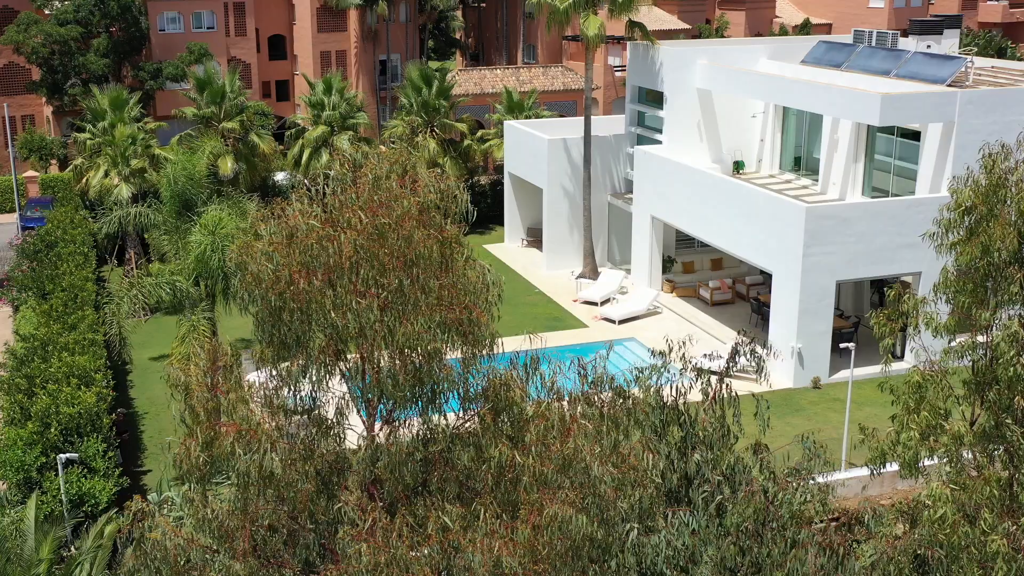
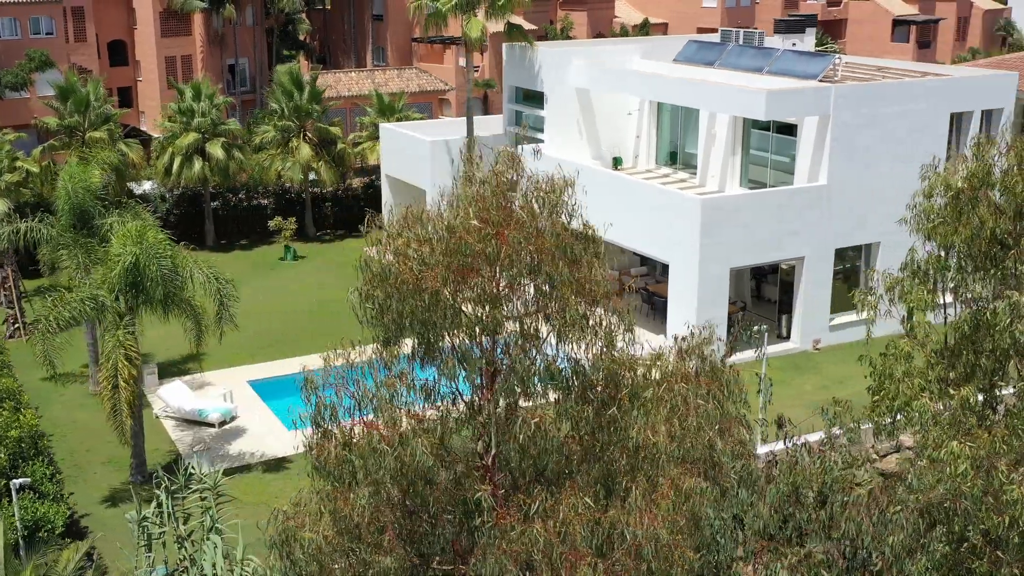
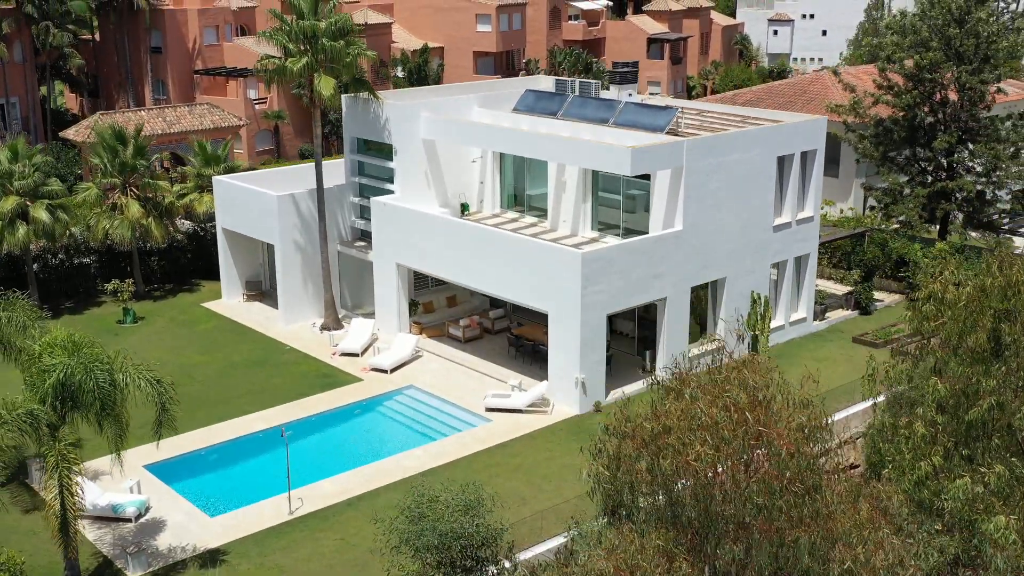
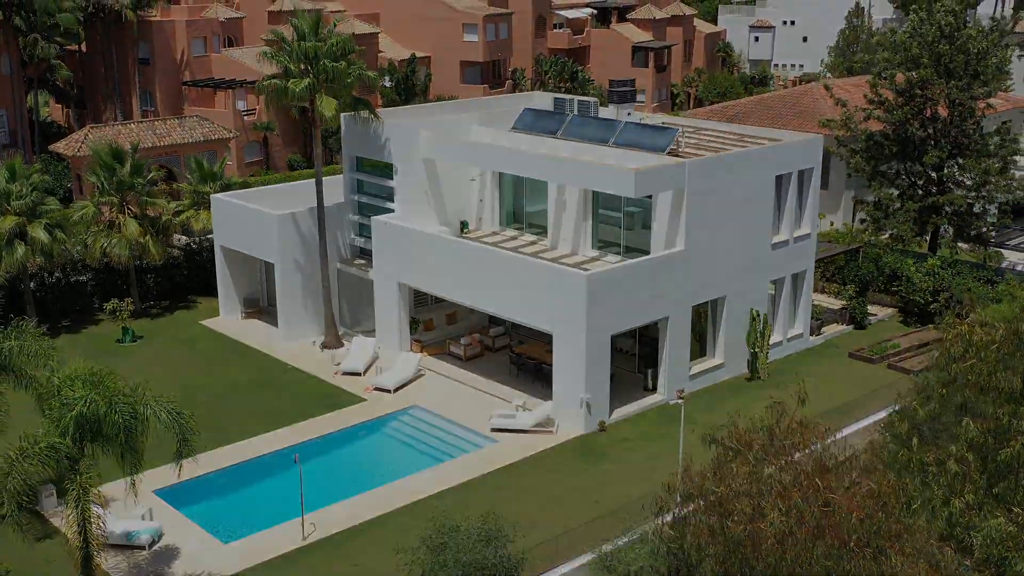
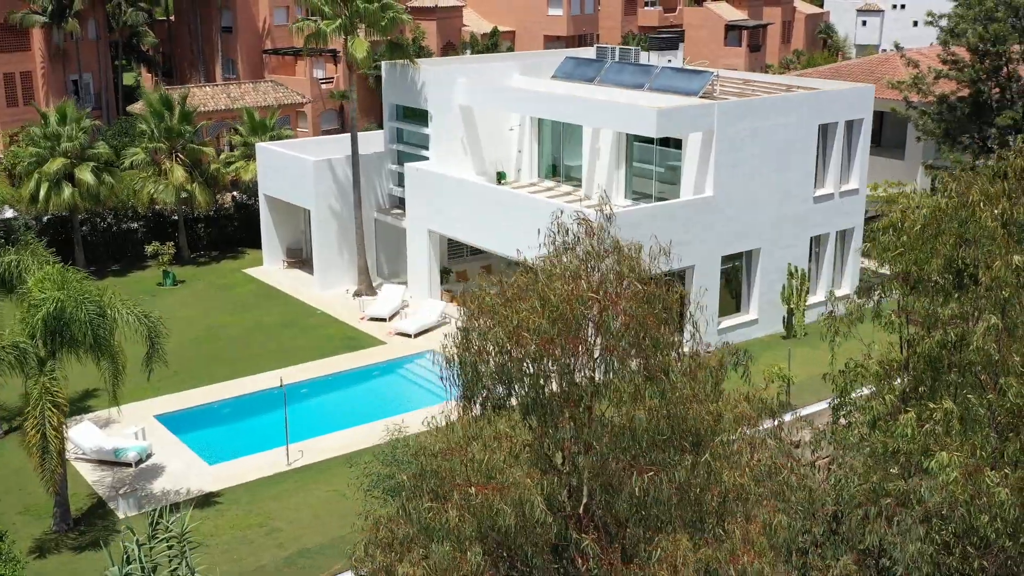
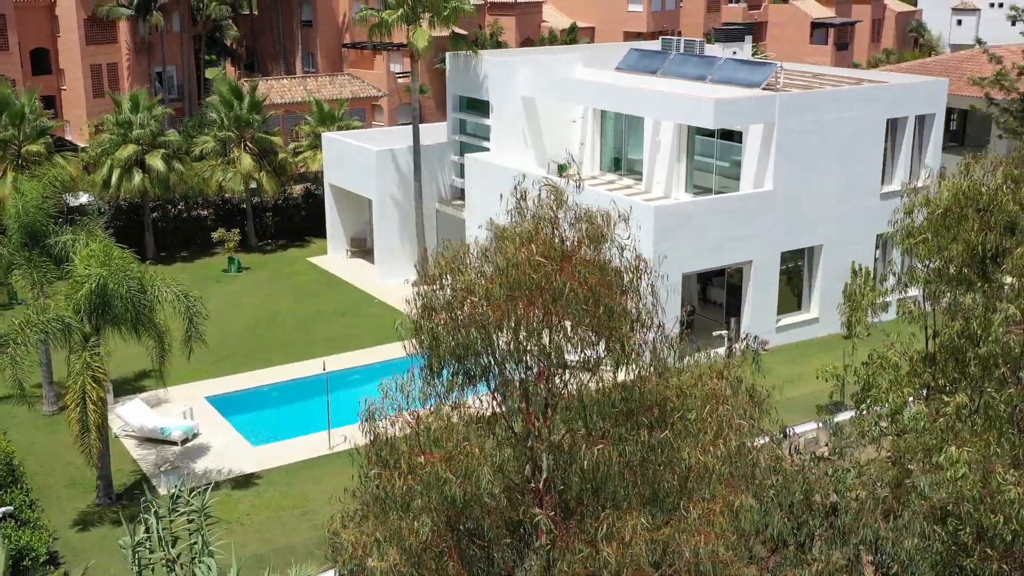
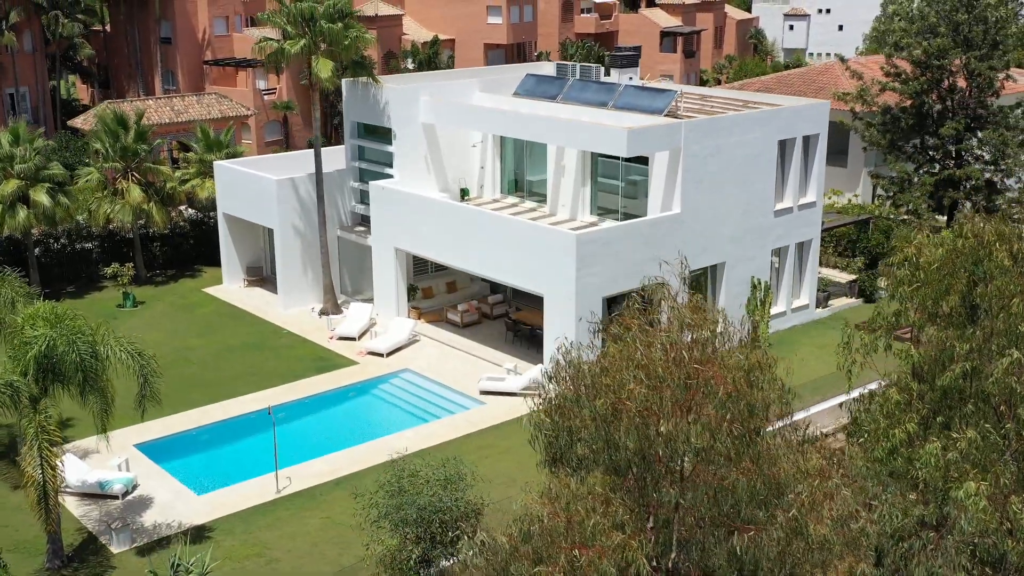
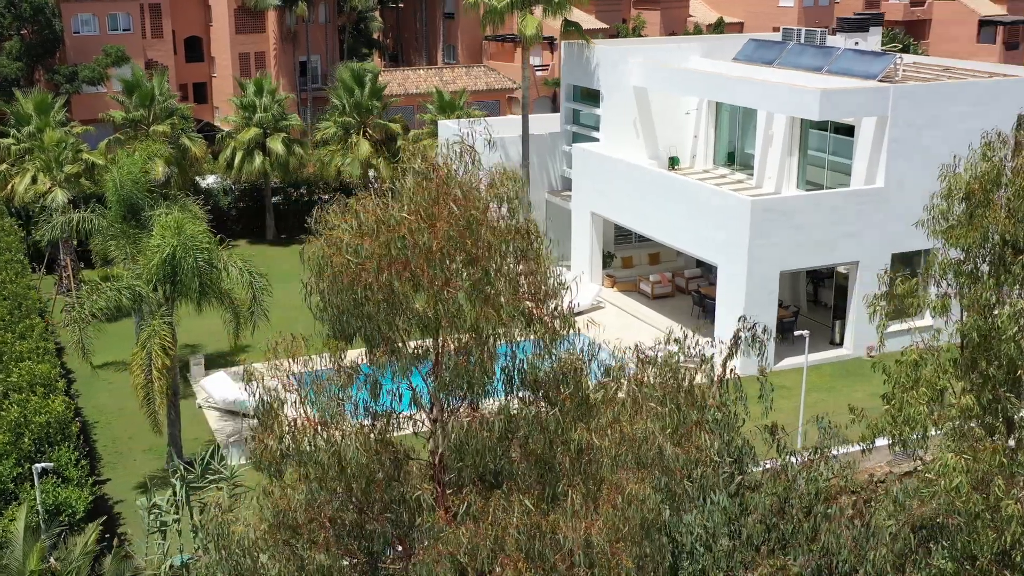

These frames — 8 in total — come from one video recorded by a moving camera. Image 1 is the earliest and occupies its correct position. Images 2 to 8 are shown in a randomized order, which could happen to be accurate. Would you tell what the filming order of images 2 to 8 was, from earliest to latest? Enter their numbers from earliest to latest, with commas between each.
8, 2, 6, 5, 7, 3, 4
